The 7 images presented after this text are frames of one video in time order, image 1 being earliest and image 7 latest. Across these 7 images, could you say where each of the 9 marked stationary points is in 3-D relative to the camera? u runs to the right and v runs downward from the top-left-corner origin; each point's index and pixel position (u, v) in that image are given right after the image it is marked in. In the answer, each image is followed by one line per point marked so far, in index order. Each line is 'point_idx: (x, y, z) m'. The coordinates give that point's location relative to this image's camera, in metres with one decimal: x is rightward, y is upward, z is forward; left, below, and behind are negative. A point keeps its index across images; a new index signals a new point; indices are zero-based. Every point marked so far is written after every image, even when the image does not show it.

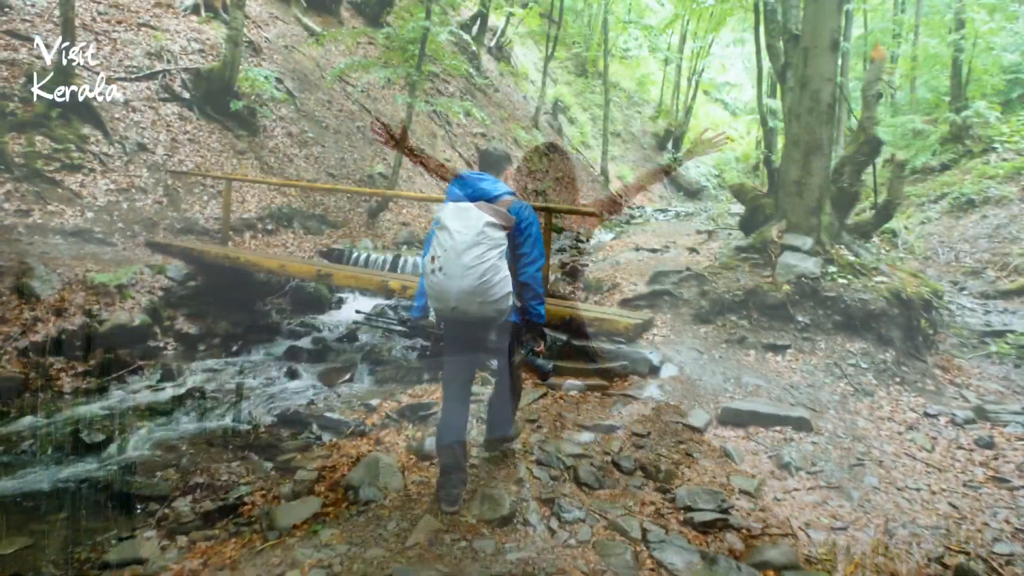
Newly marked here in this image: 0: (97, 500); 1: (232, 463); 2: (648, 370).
0: (-2.8, -1.4, +4.0) m
1: (-2.1, -1.3, +4.5) m
2: (+1.0, -0.9, +4.9) m
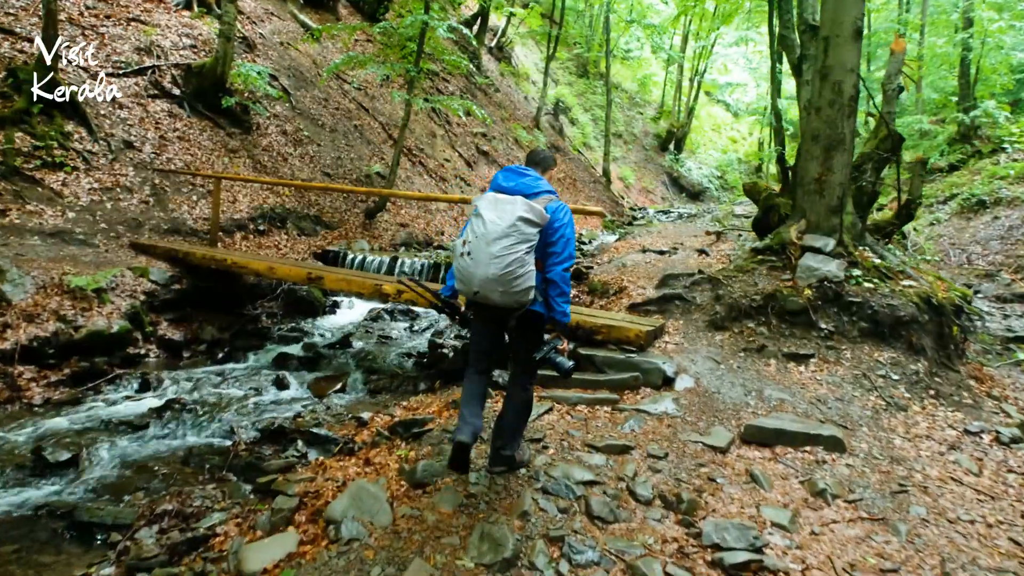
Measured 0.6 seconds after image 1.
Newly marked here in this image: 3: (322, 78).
0: (-2.8, -1.5, +3.6) m
1: (-2.1, -1.4, +4.0) m
2: (+1.0, -0.9, +4.5) m
3: (-4.6, +5.0, +14.3) m
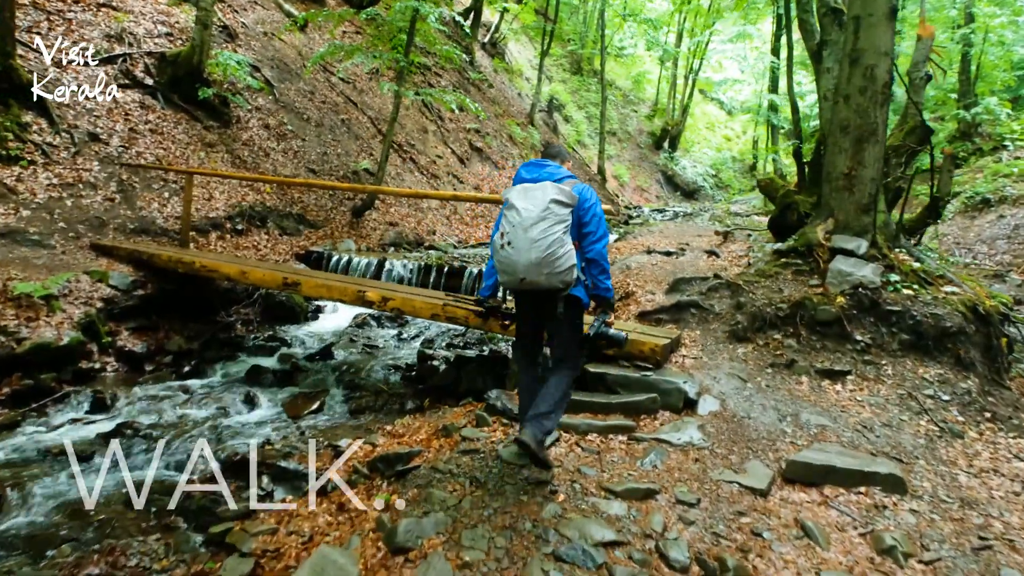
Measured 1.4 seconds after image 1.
0: (-2.7, -1.5, +2.9) m
1: (-2.1, -1.4, +3.4) m
2: (+1.0, -1.0, +3.8) m
3: (-4.7, +5.0, +13.6) m
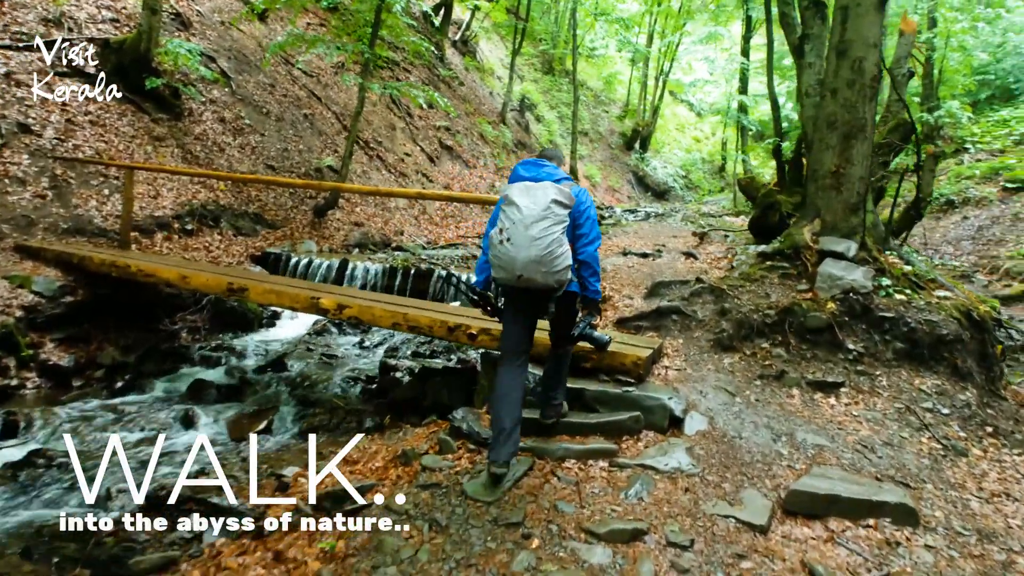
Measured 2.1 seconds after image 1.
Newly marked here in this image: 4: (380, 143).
0: (-2.9, -1.6, +2.3) m
1: (-2.2, -1.5, +2.8) m
2: (+0.9, -1.1, +3.4) m
3: (-5.4, +4.9, +12.9) m
4: (-3.4, +3.8, +15.5) m
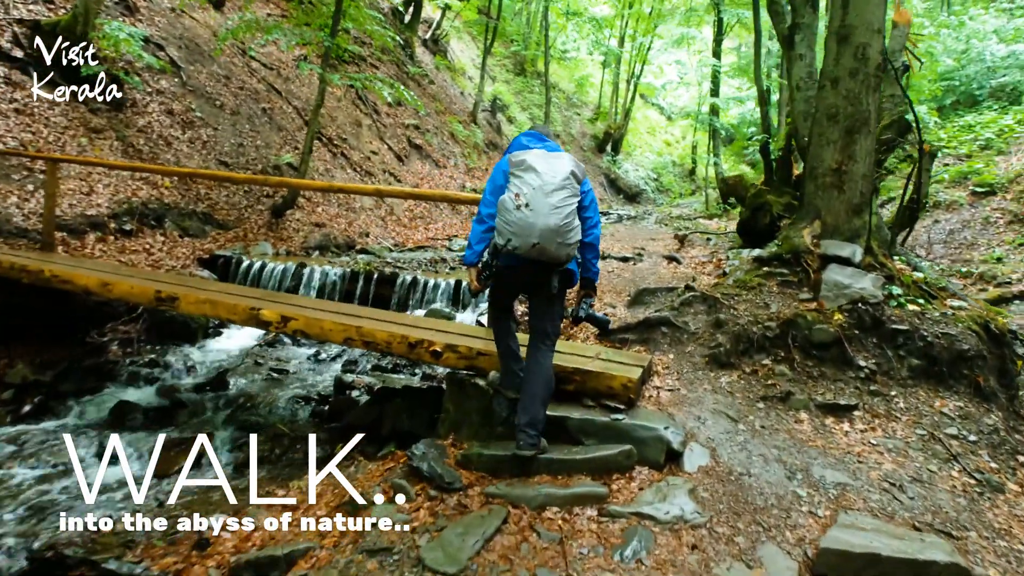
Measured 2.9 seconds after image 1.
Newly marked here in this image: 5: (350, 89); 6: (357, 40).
0: (-3.0, -1.6, +1.6) m
1: (-2.4, -1.5, +2.1) m
2: (+0.7, -1.1, +2.9) m
3: (-5.9, +4.8, +12.0) m
4: (-4.1, +3.6, +14.7) m
5: (-4.4, +5.5, +16.4) m
6: (-4.7, +7.5, +18.0) m
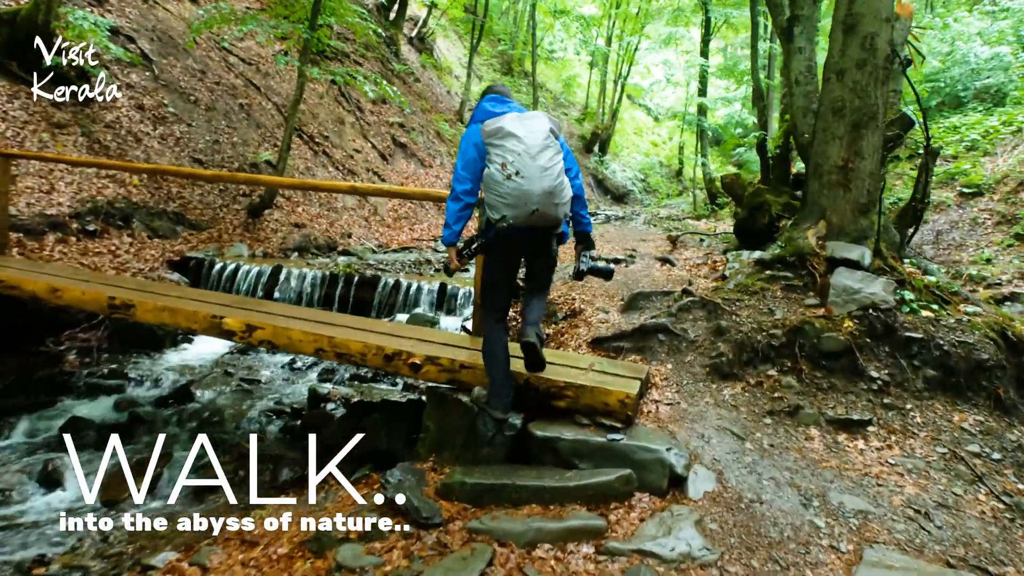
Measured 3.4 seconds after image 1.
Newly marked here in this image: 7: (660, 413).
0: (-3.0, -1.7, +1.2) m
1: (-2.4, -1.6, +1.7) m
2: (+0.6, -1.2, +2.5) m
3: (-6.2, +4.7, +11.5) m
4: (-4.5, +3.6, +14.3) m
5: (-4.8, +5.4, +15.9) m
6: (-5.1, +7.5, +17.6) m
7: (+0.9, -0.8, +3.7) m
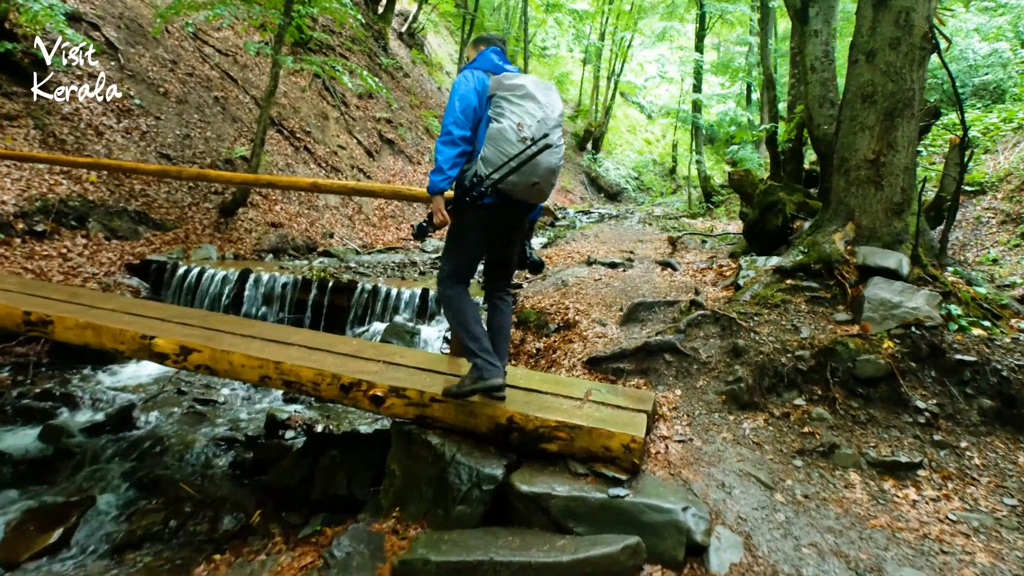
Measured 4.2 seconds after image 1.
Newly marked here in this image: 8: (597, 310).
0: (-3.1, -1.8, +0.5) m
1: (-2.5, -1.7, +1.1) m
2: (+0.6, -1.2, +1.9) m
3: (-6.4, +4.7, +10.8) m
4: (-4.7, +3.5, +13.6) m
5: (-5.0, +5.4, +15.2) m
6: (-5.3, +7.4, +16.9) m
7: (+0.8, -0.9, +3.1) m
8: (+0.8, -0.2, +5.3) m
